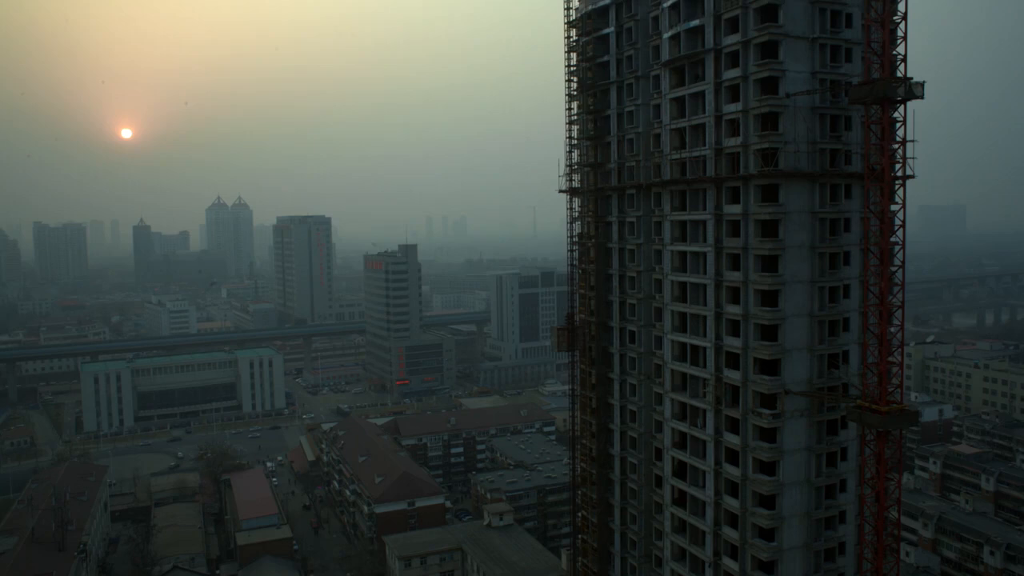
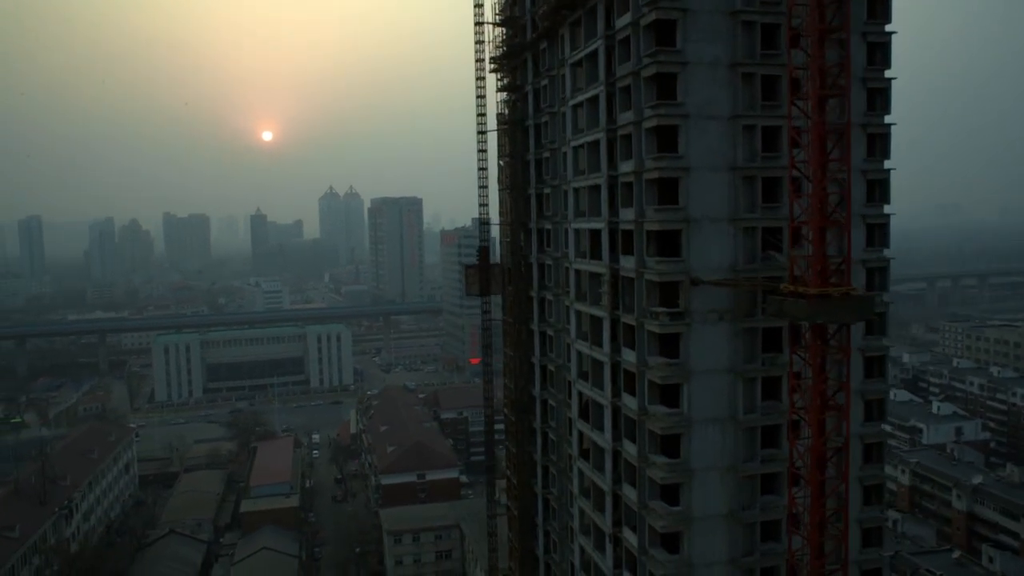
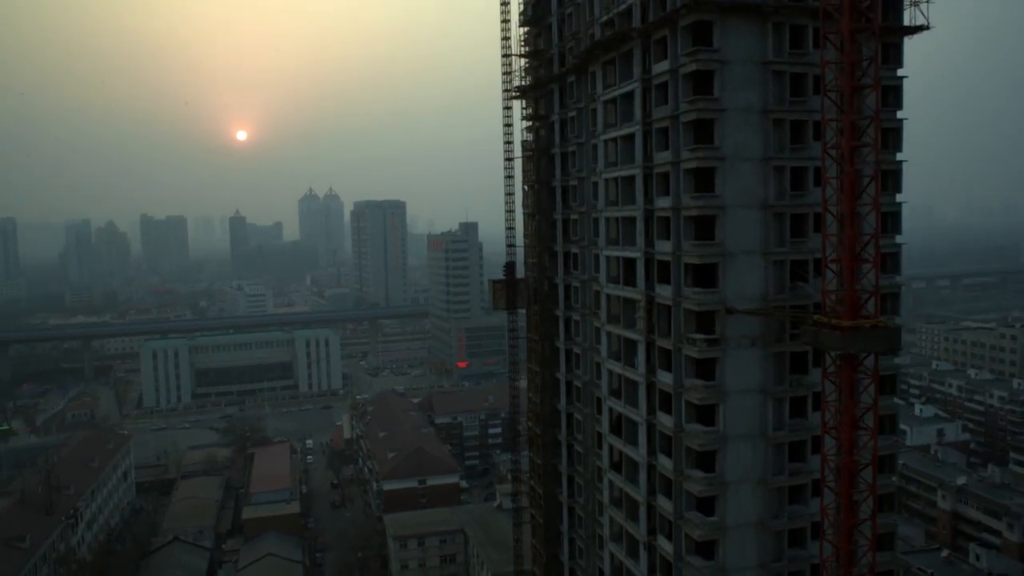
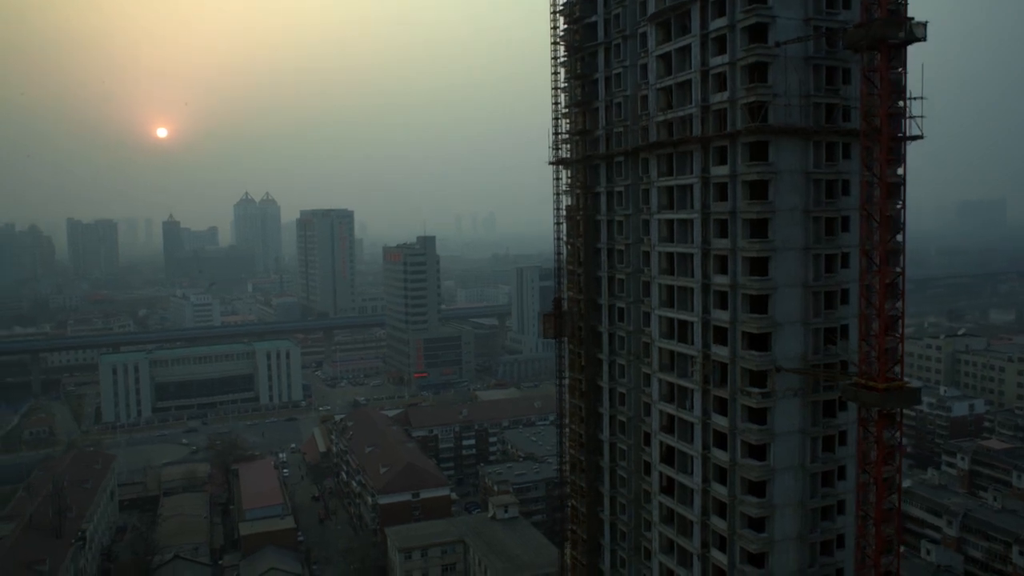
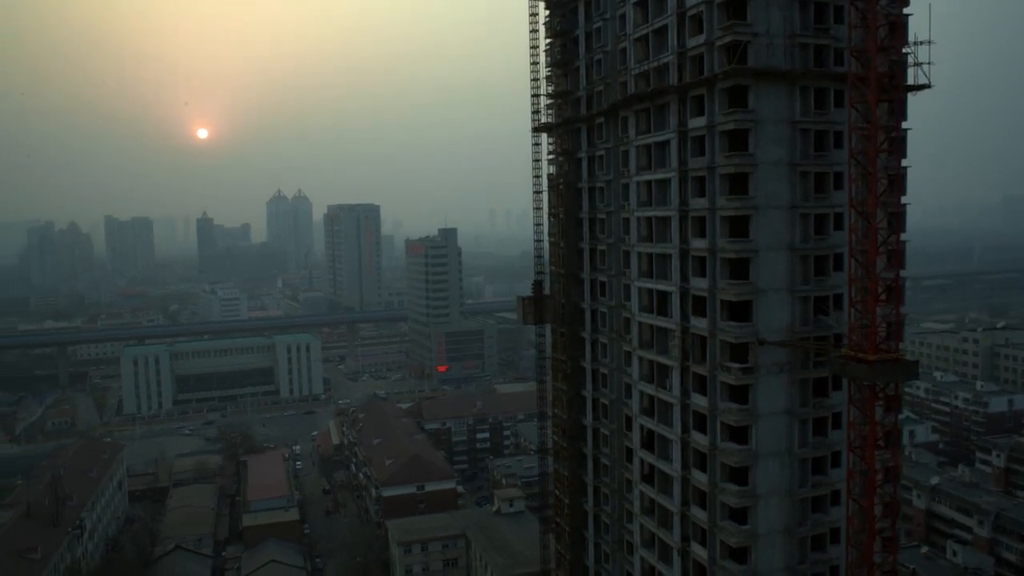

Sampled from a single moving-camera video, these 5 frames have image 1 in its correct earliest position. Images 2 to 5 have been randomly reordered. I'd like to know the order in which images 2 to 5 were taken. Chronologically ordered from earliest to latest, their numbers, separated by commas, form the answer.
4, 5, 3, 2
